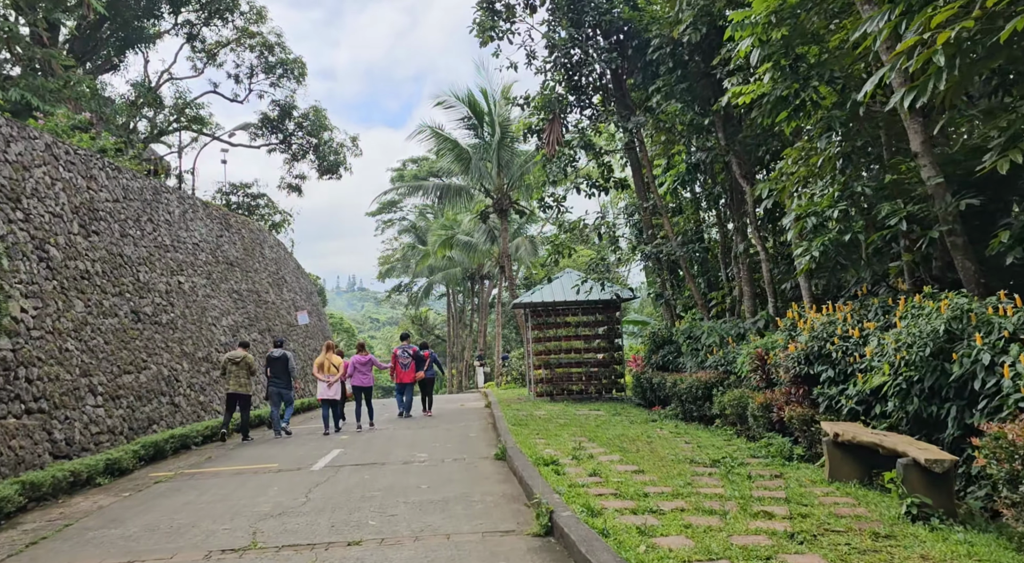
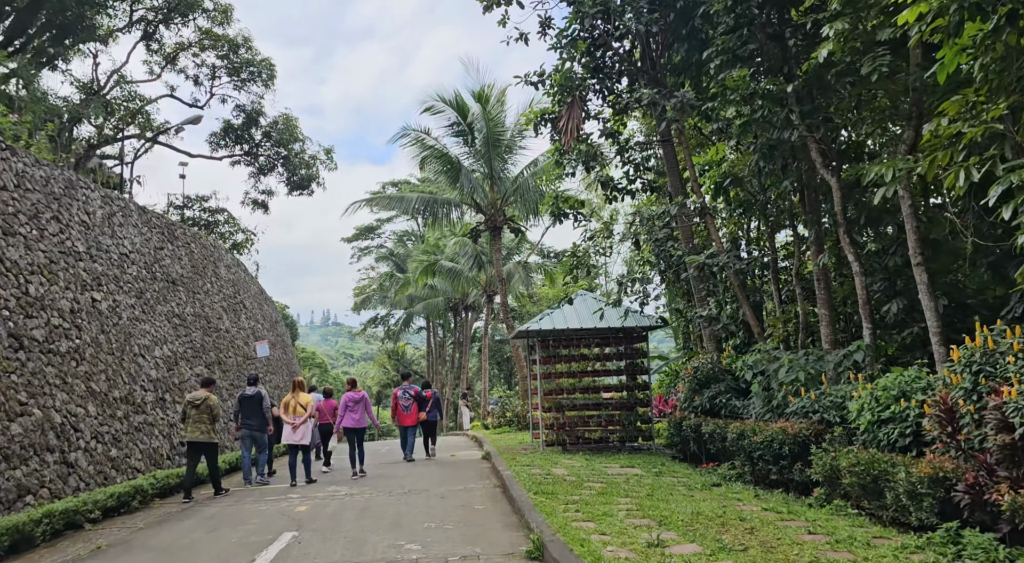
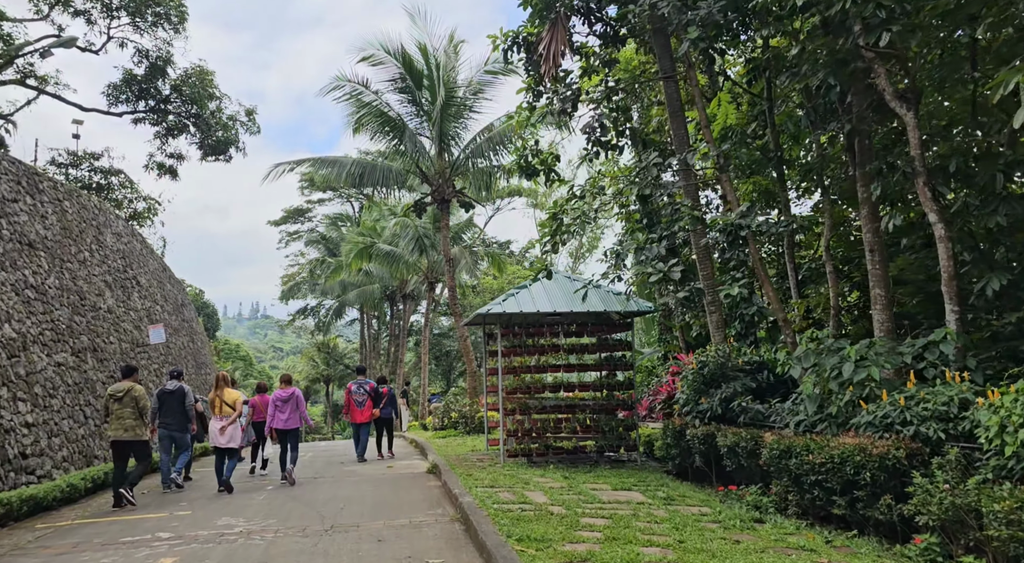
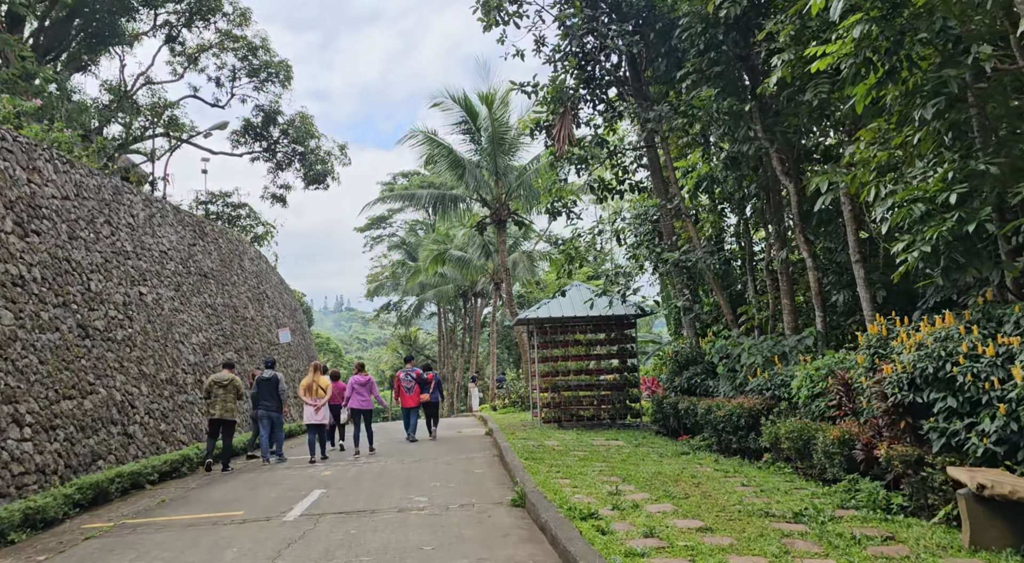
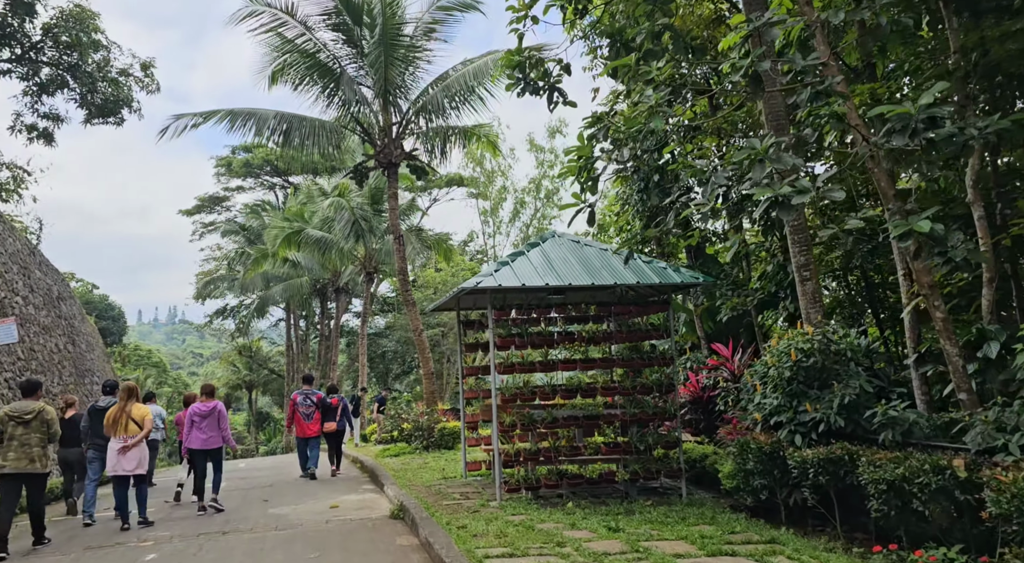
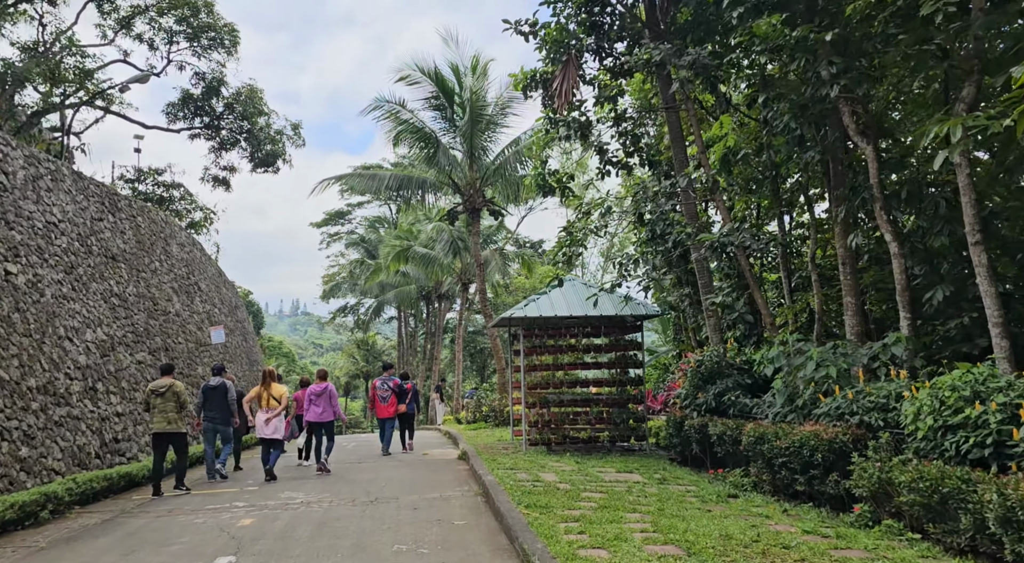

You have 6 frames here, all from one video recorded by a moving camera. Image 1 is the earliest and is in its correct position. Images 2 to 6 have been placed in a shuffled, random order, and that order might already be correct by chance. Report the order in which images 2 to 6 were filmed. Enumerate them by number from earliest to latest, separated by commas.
4, 2, 6, 3, 5
